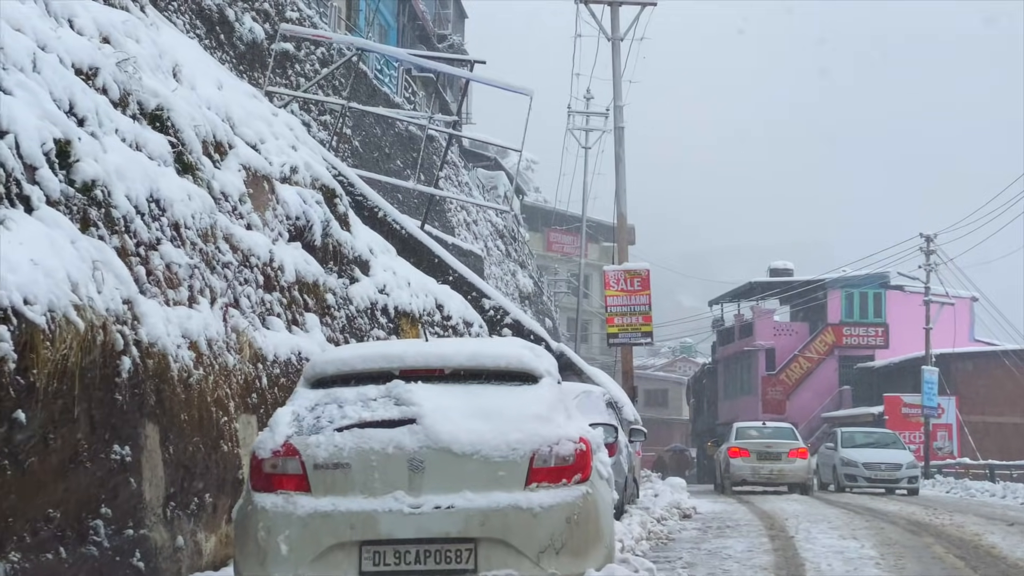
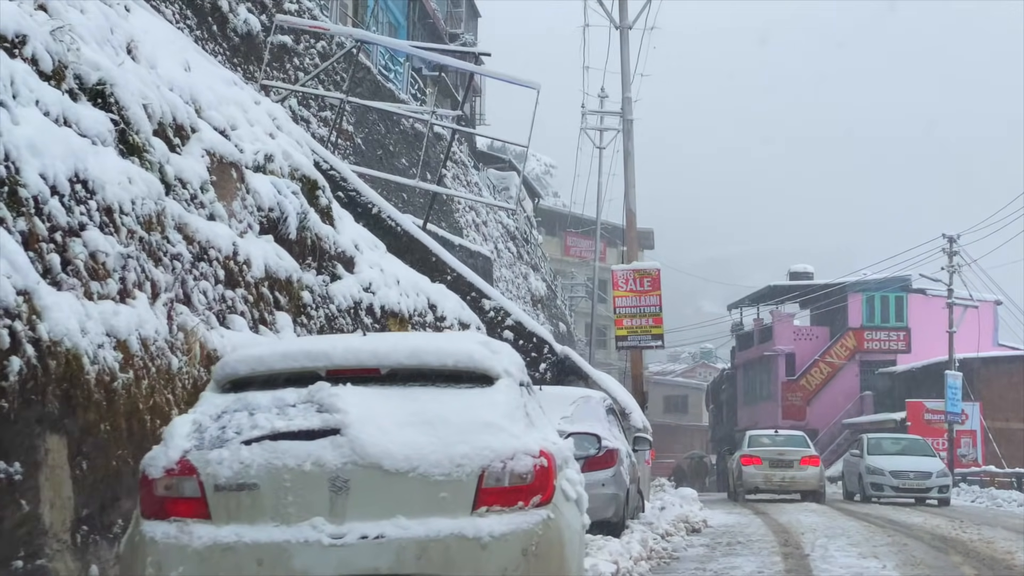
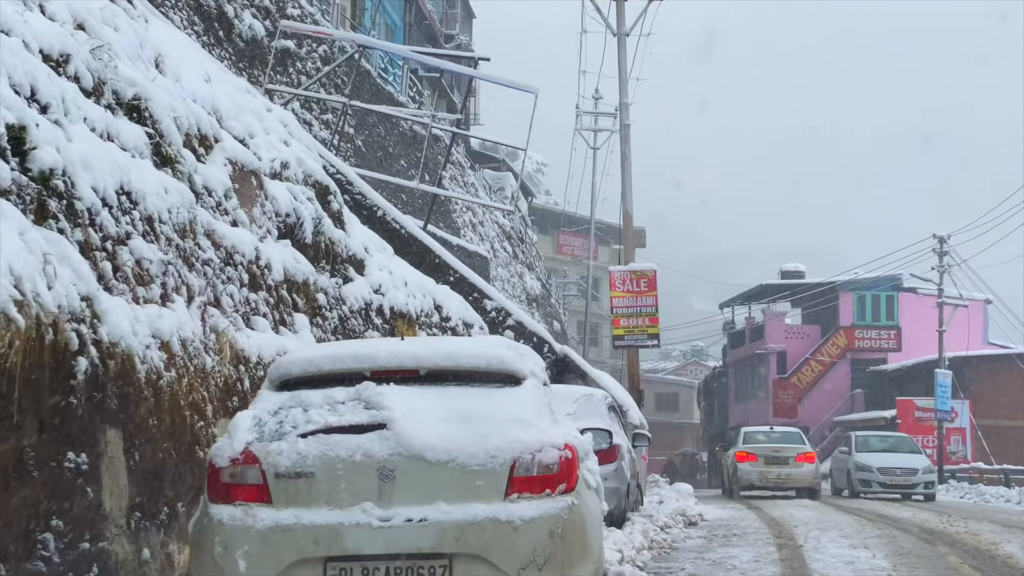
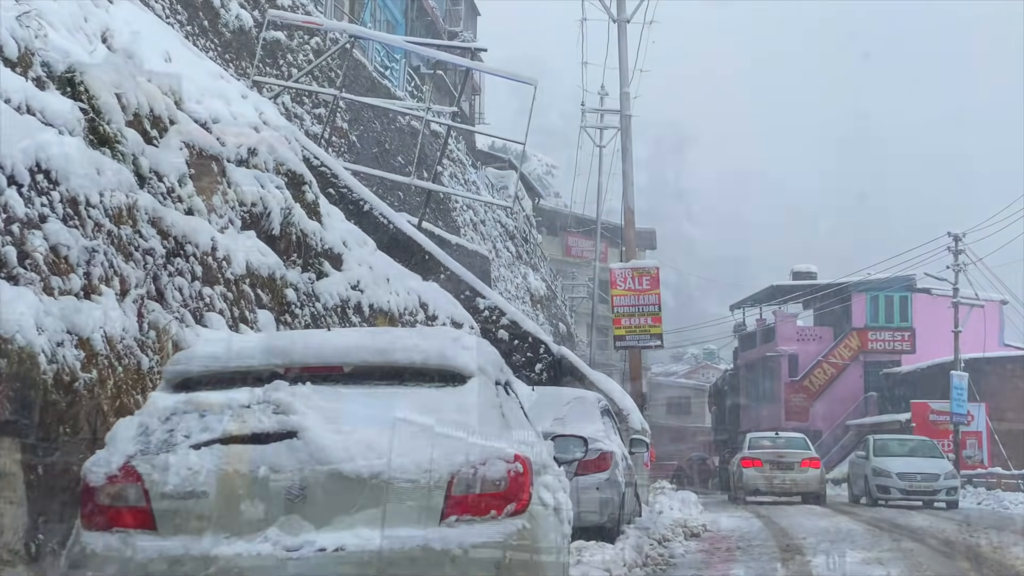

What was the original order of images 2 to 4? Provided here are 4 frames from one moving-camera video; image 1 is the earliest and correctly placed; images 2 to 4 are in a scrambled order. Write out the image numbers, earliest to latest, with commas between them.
3, 2, 4
